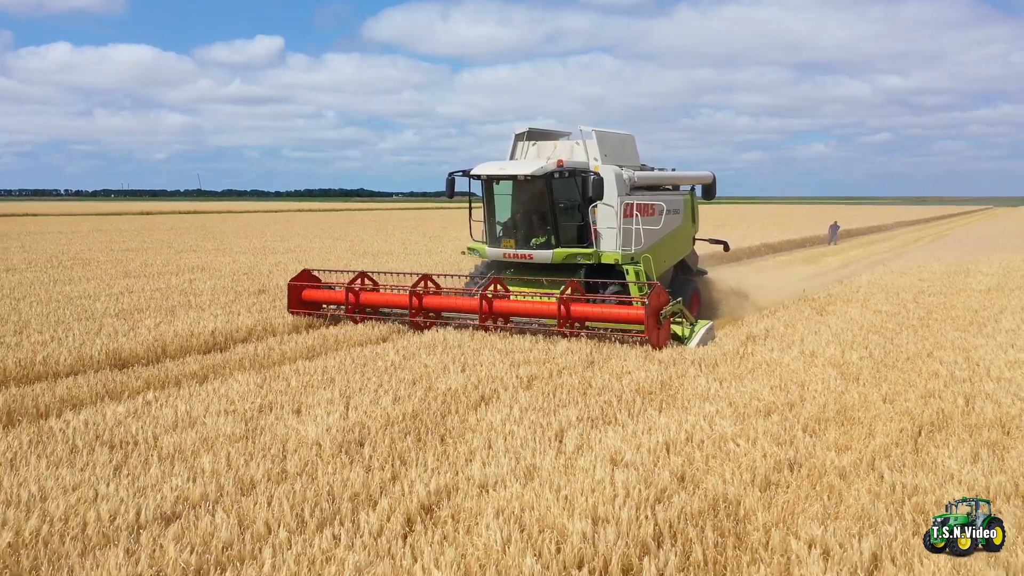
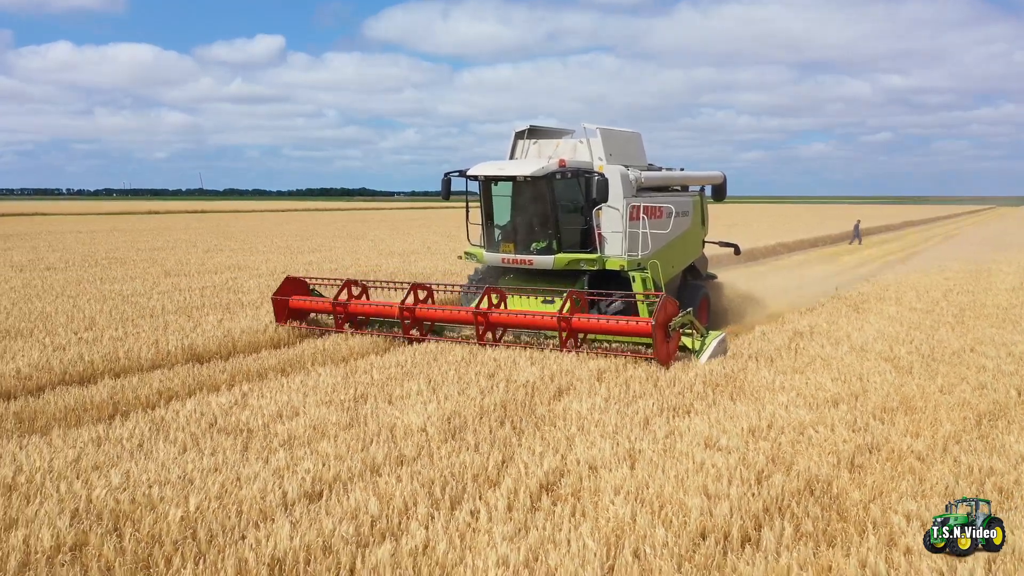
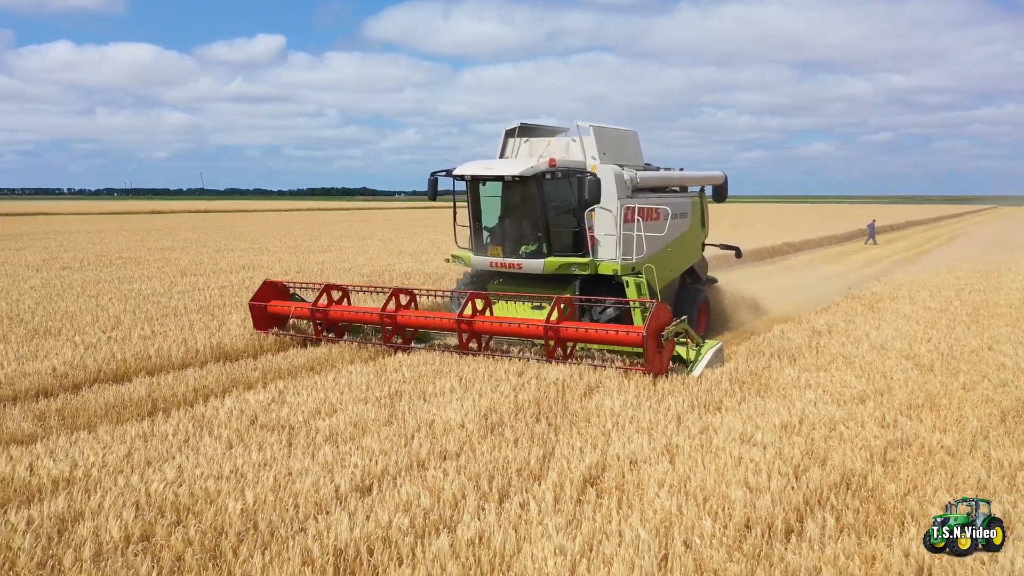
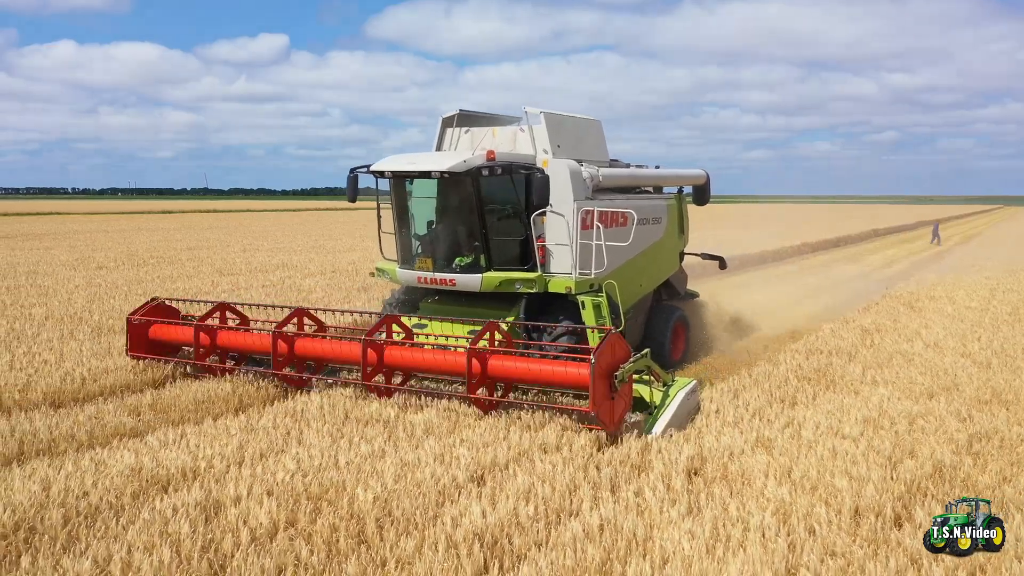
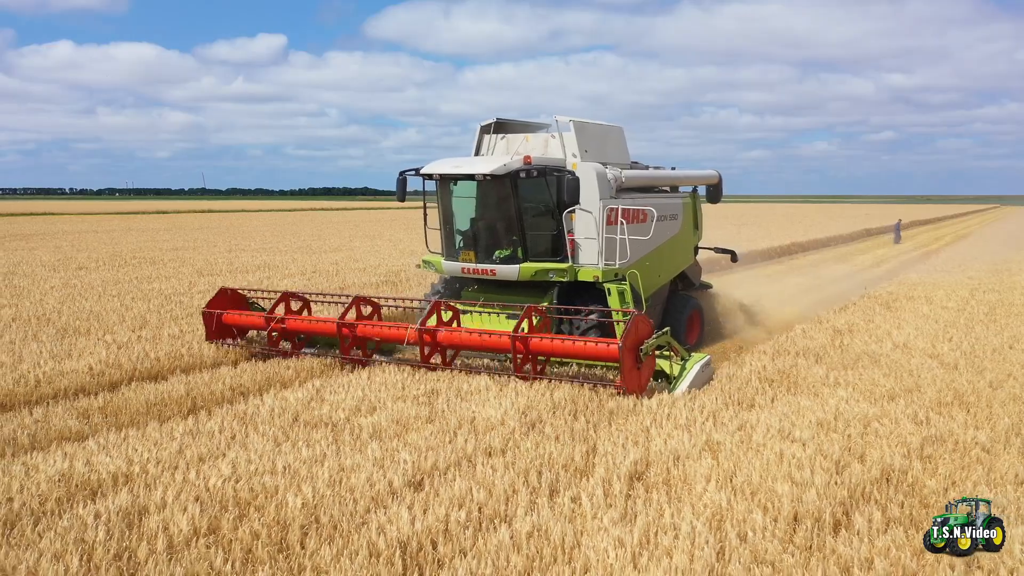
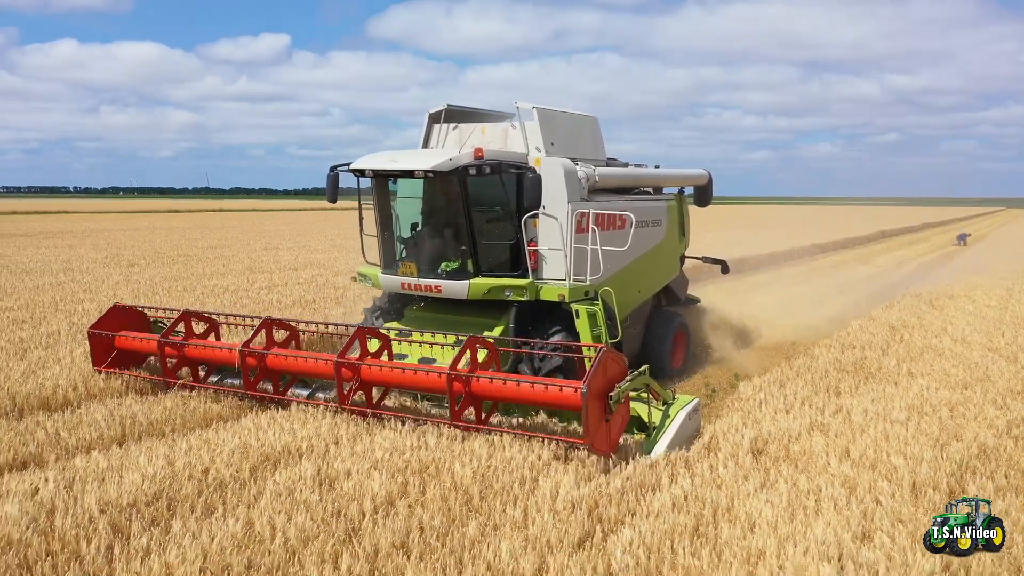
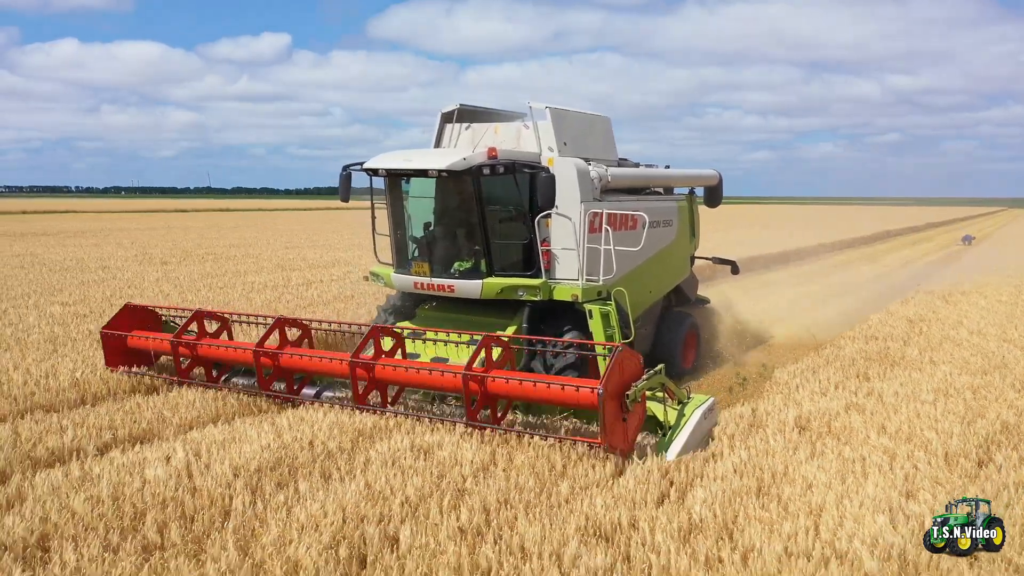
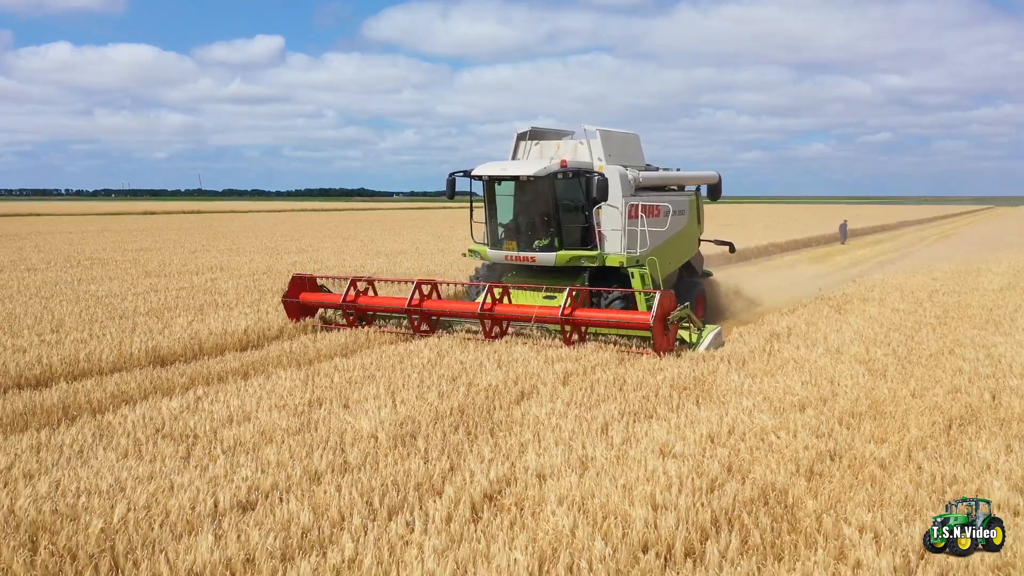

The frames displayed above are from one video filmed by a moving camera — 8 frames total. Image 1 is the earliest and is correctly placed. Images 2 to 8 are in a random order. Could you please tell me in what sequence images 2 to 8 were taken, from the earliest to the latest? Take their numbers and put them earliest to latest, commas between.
8, 2, 3, 5, 4, 6, 7
